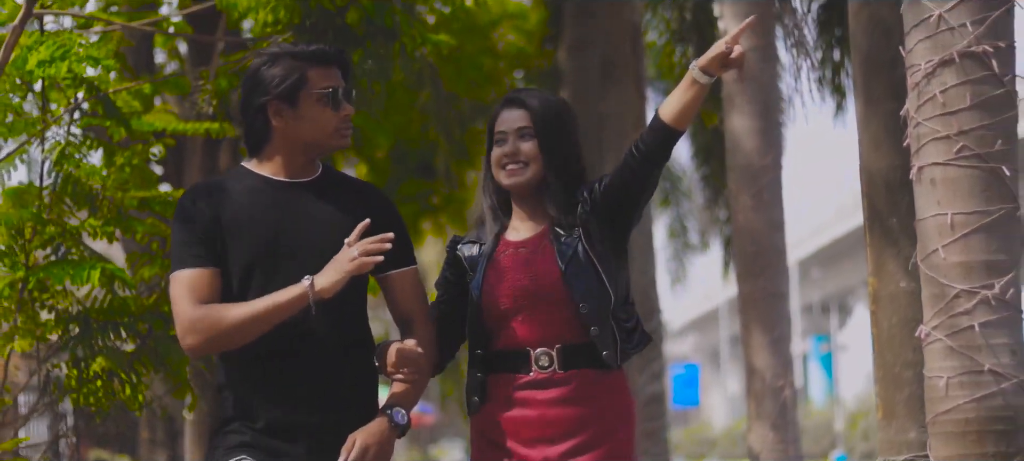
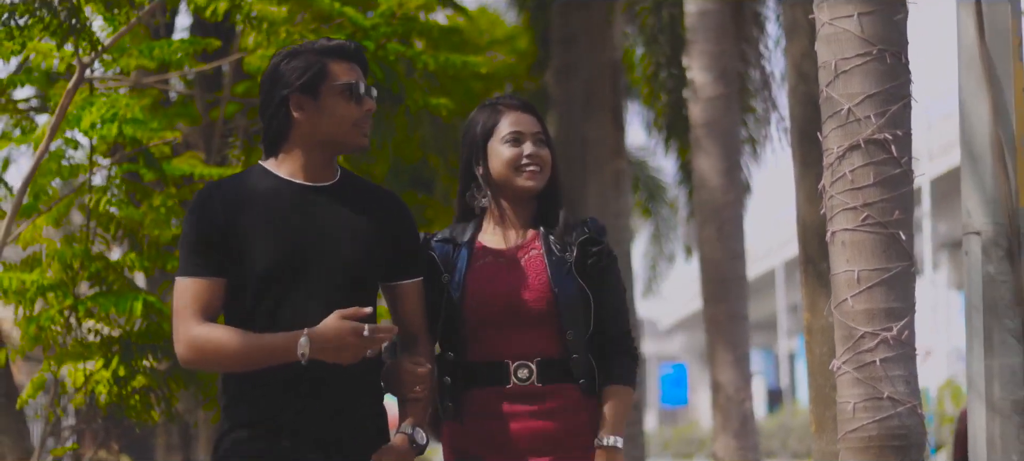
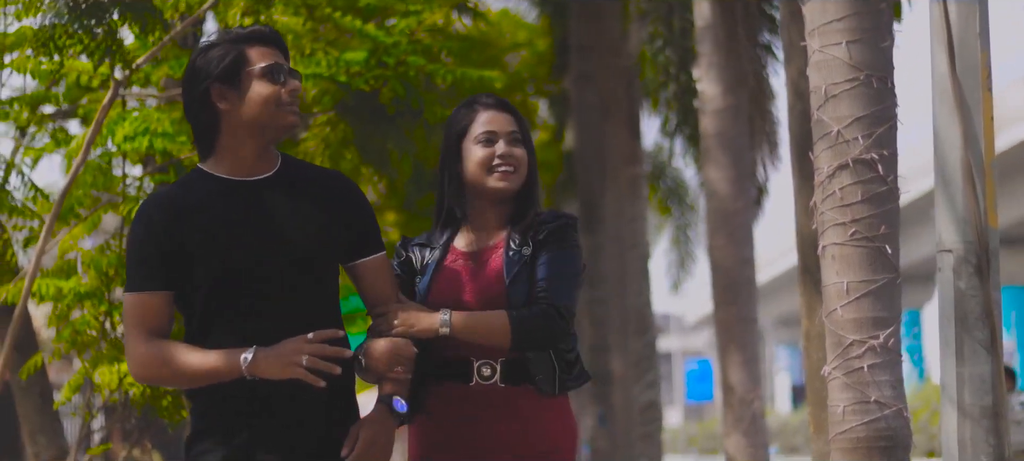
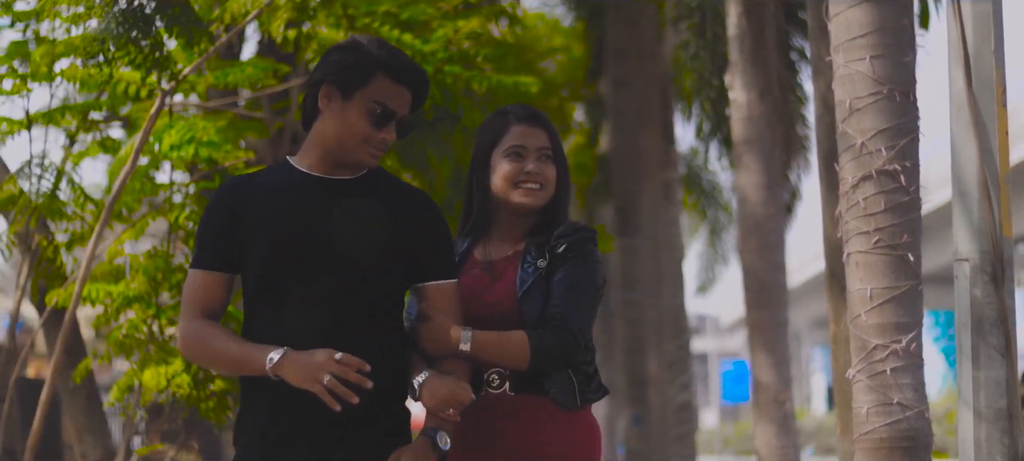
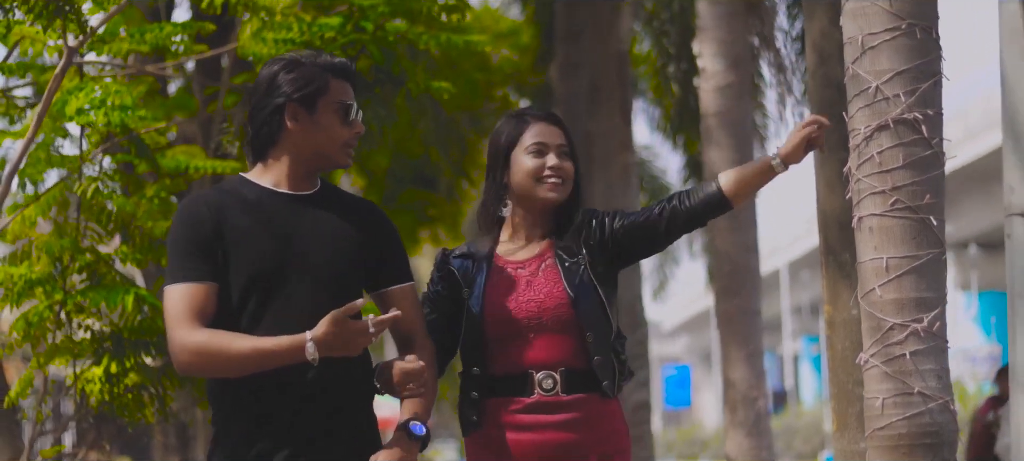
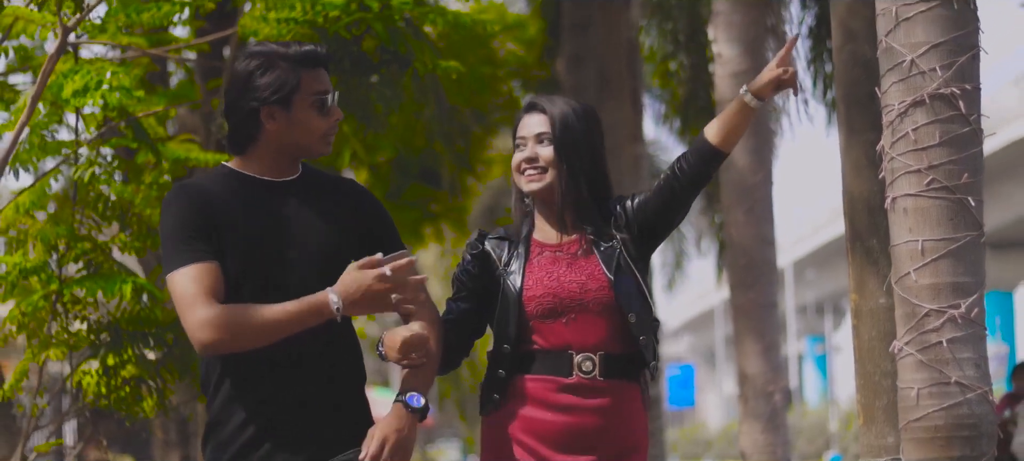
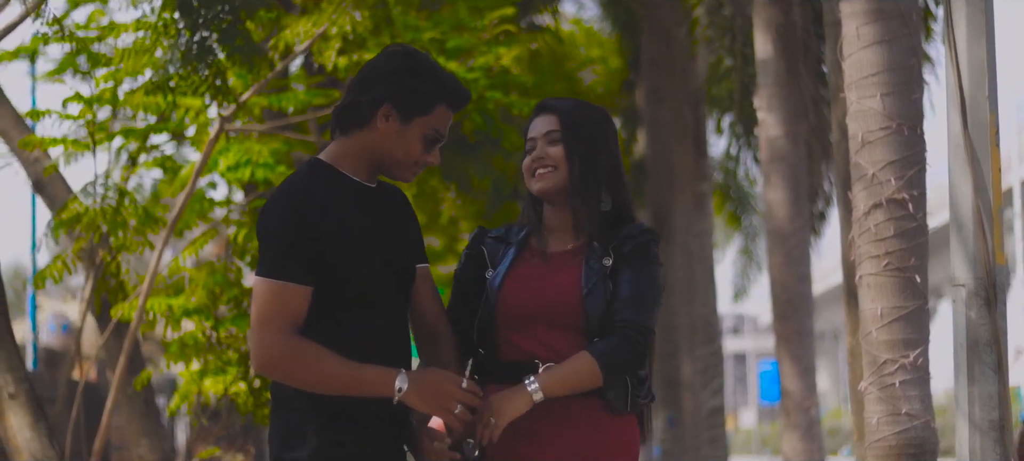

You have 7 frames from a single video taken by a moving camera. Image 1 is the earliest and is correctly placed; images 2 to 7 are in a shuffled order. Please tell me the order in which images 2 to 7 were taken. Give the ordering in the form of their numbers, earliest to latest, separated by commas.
6, 5, 2, 3, 4, 7
